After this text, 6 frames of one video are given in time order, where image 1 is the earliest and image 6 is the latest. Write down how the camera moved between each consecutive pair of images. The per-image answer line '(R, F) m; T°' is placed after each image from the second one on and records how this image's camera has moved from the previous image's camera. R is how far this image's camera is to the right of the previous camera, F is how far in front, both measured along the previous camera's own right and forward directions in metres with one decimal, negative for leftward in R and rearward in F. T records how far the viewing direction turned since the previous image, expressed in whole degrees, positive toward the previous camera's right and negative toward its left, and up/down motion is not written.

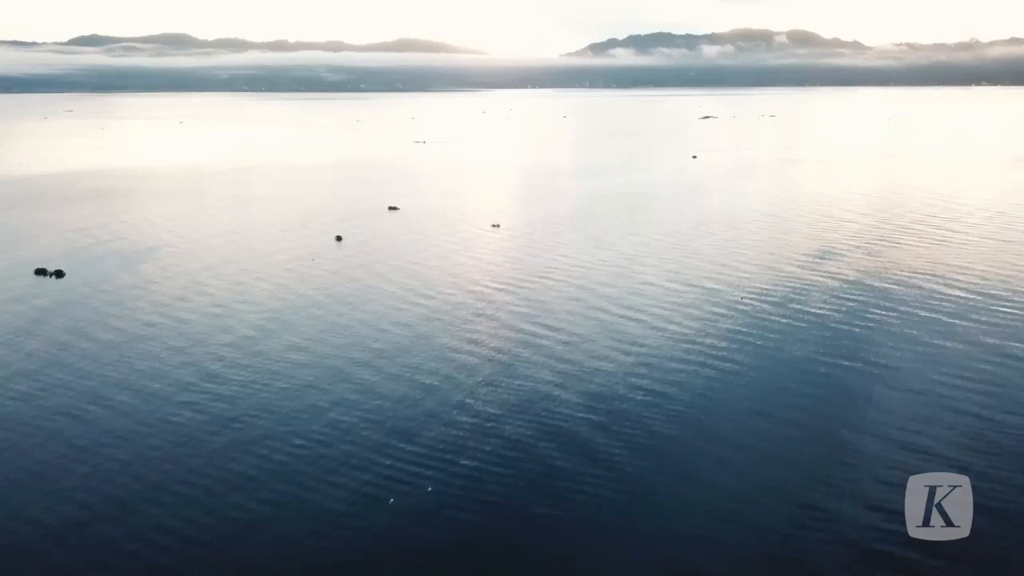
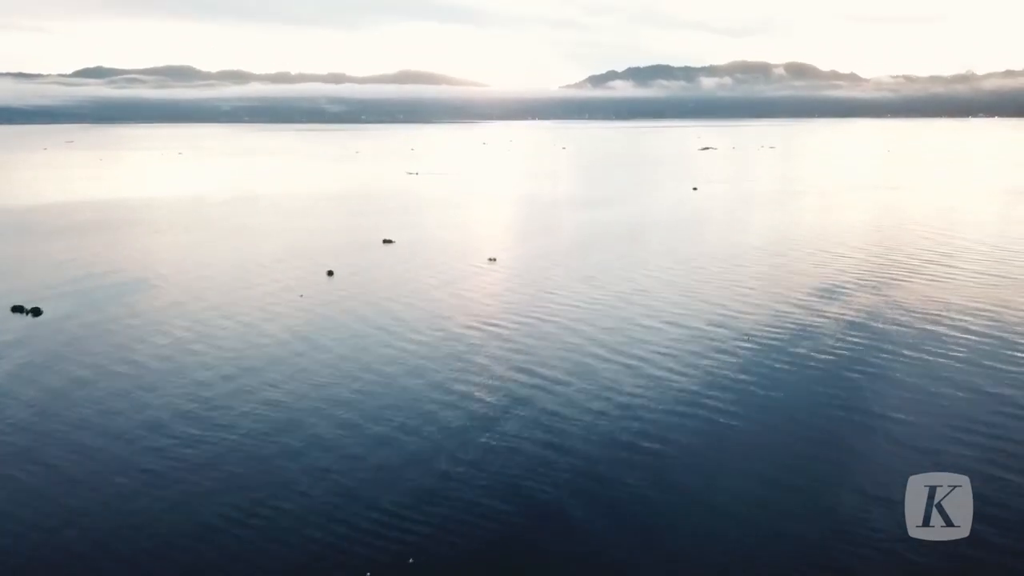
(+0.2, +0.7) m; 0°
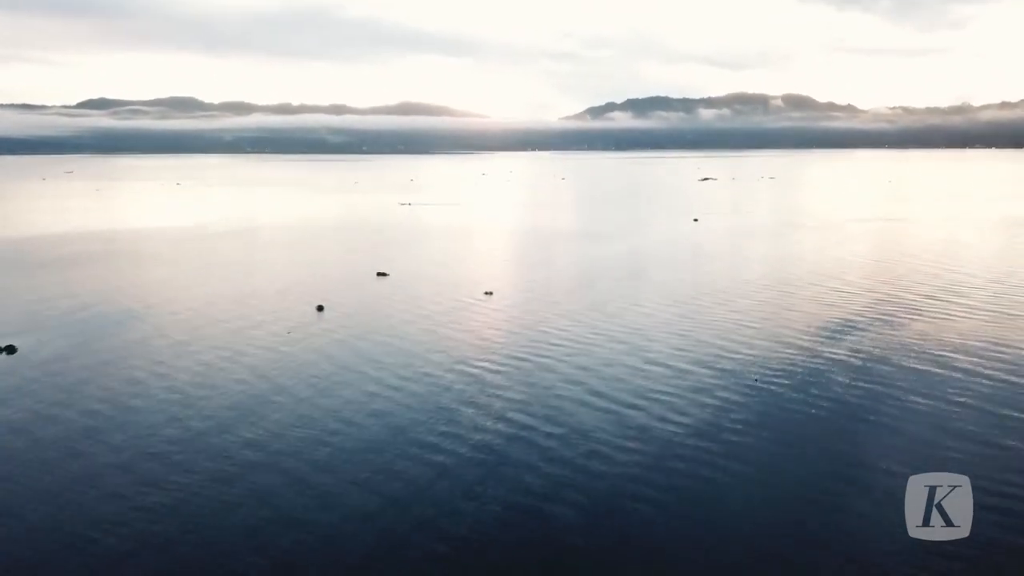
(+0.1, +0.8) m; 0°
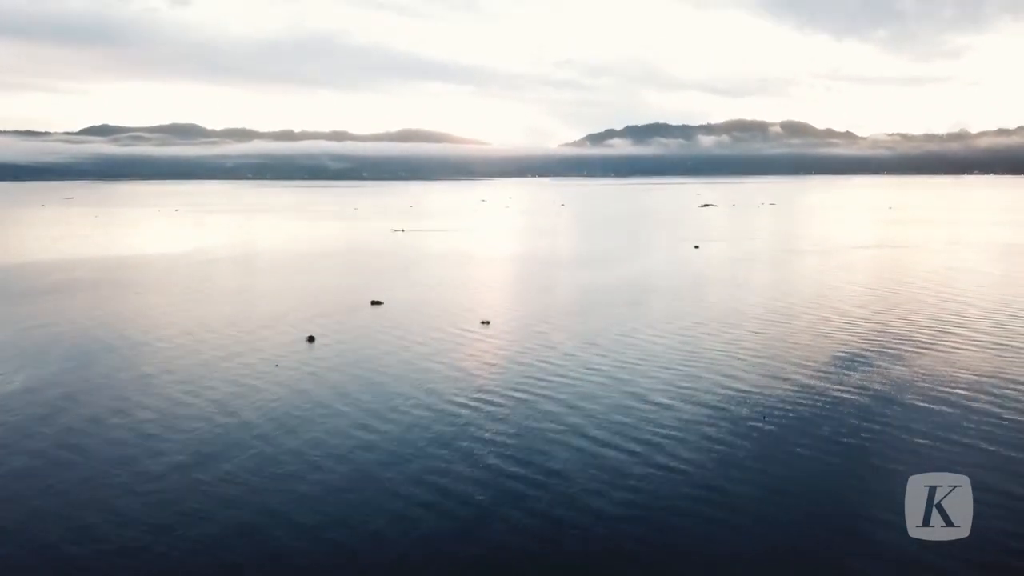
(+0.1, +0.7) m; 0°
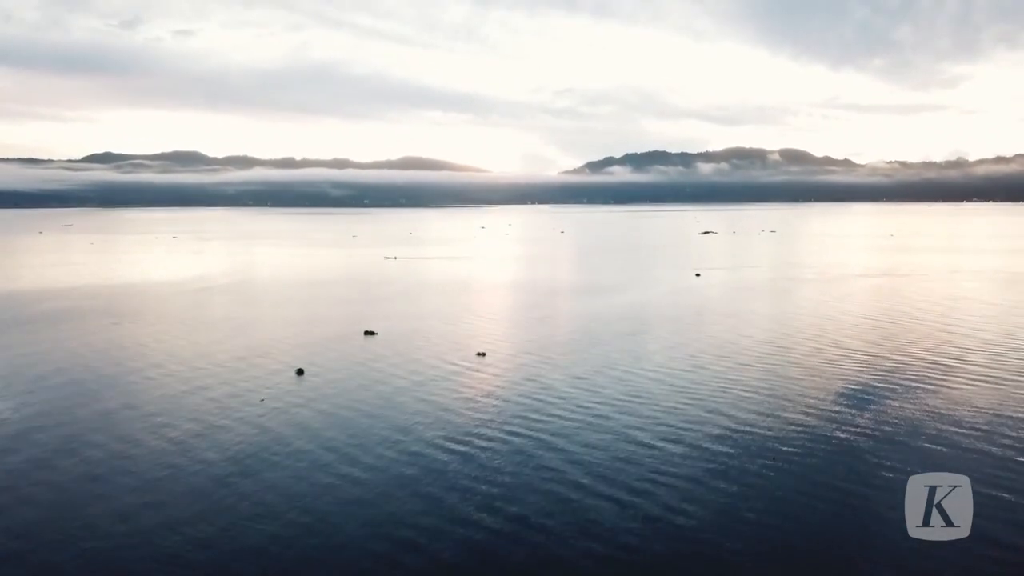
(+0.1, +0.7) m; 0°
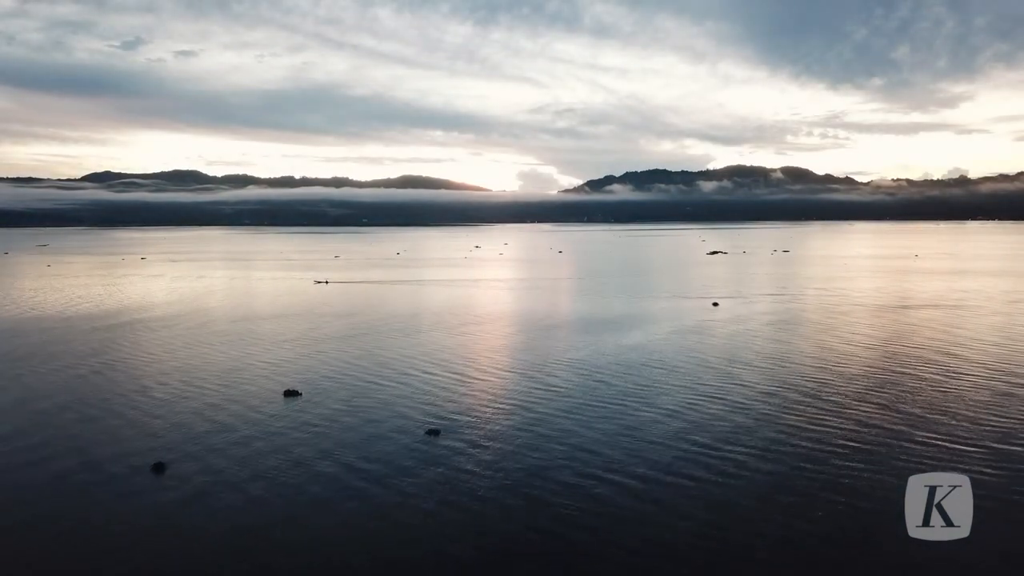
(-0.7, +1.8) m; 0°
